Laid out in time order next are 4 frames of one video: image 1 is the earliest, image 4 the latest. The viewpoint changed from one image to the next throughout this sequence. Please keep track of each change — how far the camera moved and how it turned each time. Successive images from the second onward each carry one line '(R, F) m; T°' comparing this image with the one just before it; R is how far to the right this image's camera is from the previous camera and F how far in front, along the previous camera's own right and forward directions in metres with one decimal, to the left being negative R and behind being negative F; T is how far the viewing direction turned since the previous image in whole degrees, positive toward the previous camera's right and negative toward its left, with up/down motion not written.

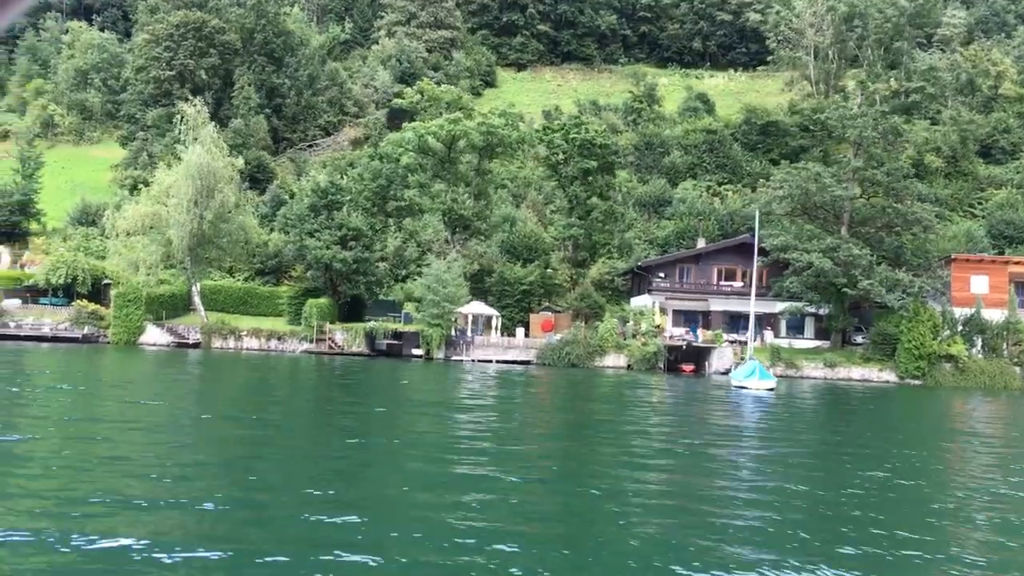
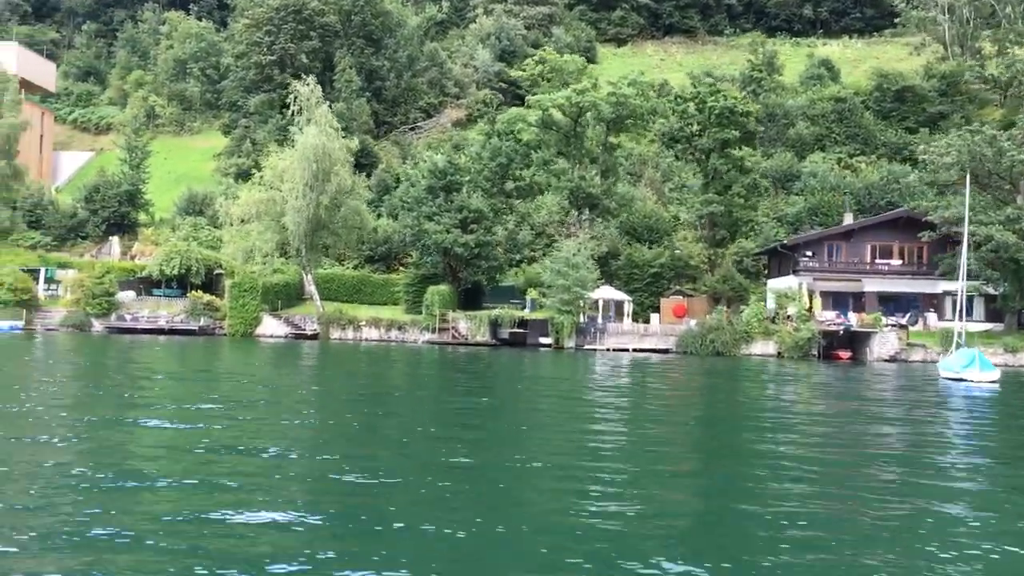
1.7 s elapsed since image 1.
(-2.6, +3.2) m; -5°
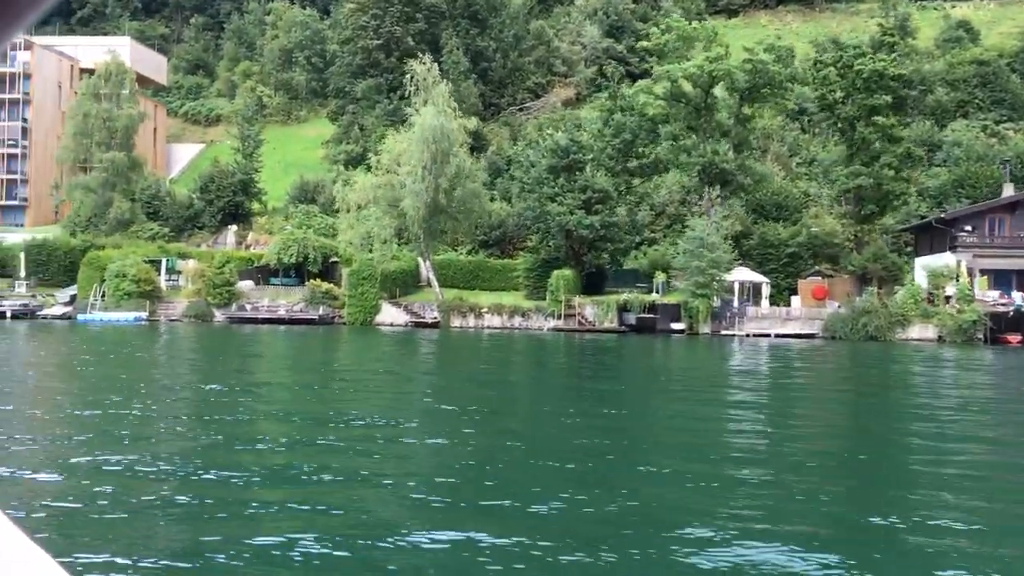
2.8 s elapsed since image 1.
(-1.6, +2.2) m; -6°
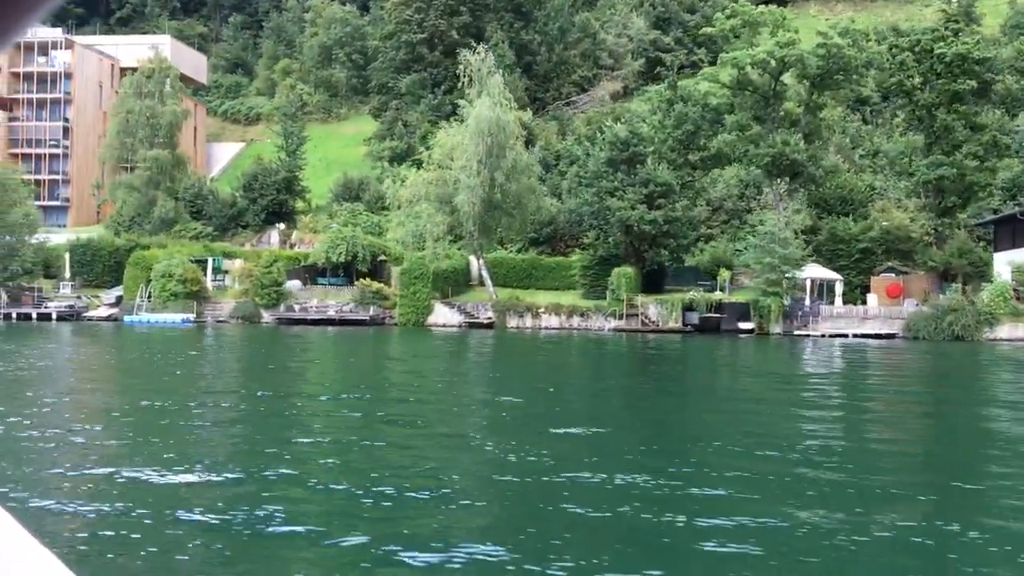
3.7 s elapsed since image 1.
(-1.2, +1.9) m; -2°
